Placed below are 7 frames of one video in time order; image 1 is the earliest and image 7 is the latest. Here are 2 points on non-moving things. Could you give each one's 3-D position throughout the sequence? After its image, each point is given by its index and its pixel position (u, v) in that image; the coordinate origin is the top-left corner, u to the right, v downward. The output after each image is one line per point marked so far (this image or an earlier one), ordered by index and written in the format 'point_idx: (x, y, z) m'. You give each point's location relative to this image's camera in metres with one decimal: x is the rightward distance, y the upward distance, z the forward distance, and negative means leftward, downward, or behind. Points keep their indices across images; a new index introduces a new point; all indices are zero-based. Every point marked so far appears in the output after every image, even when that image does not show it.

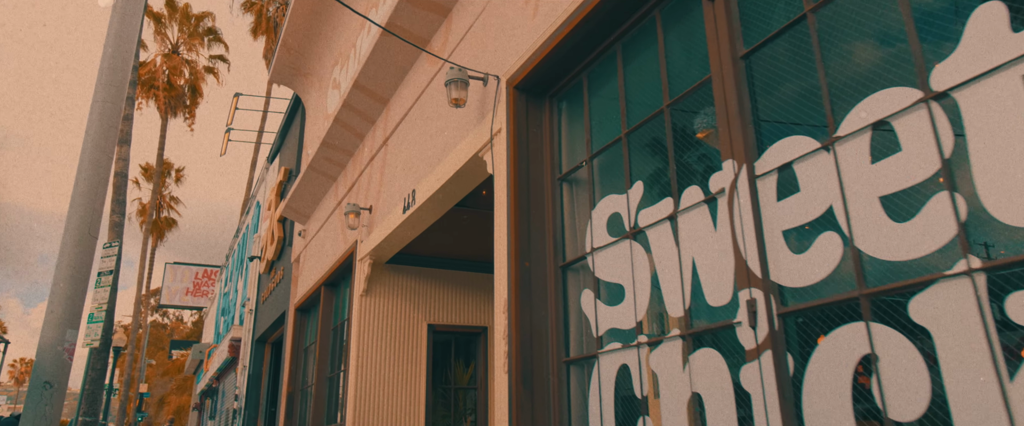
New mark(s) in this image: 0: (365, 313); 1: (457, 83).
0: (-1.4, -1.0, +6.8) m
1: (-0.3, +0.8, +4.3) m
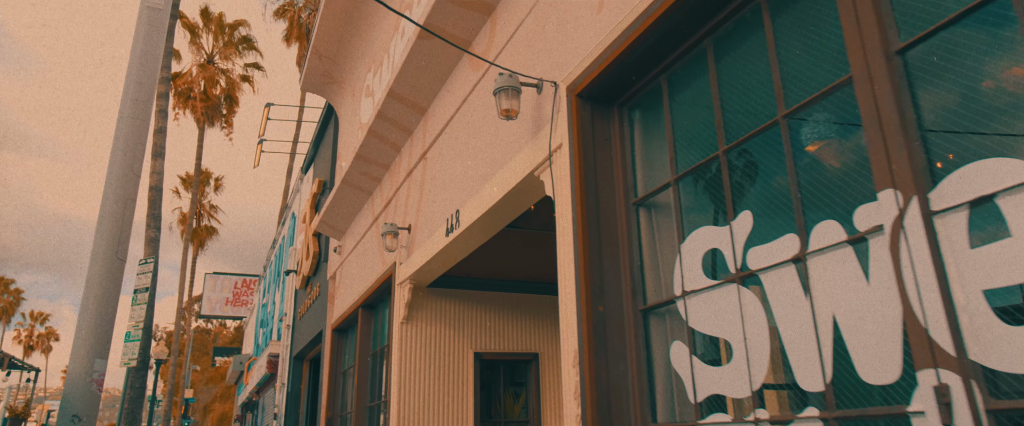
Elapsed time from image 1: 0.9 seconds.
0: (-0.9, -1.2, +6.3) m
1: (0.0, +0.6, +3.7) m
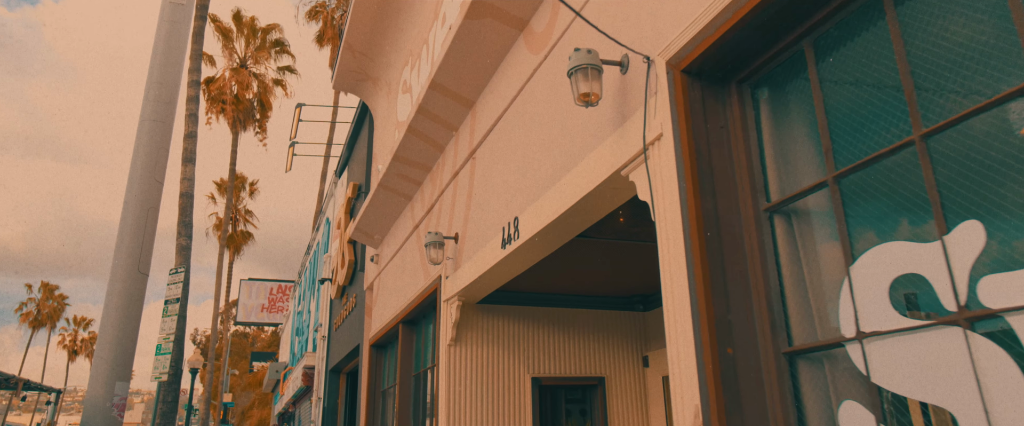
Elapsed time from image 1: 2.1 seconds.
0: (-0.5, -1.2, +5.6) m
1: (+0.3, +0.6, +3.0) m
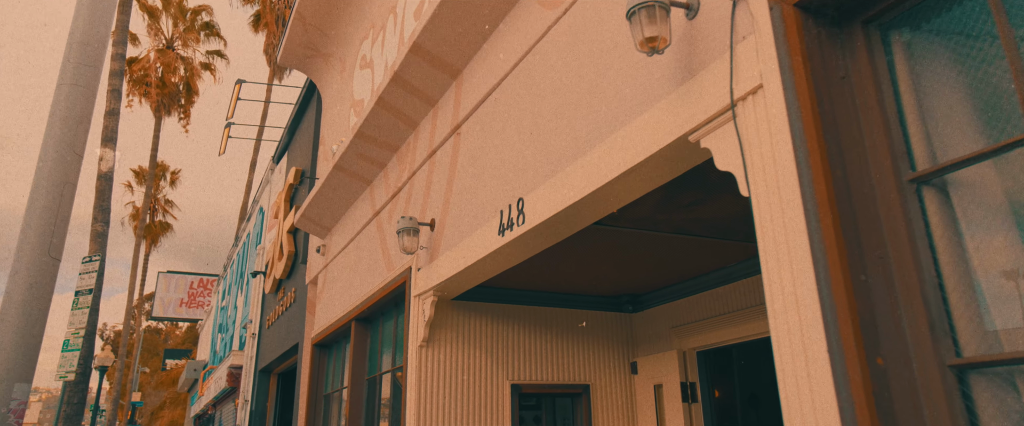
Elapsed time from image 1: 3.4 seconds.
0: (-0.6, -1.1, +4.9) m
1: (+0.5, +0.7, +2.4) m
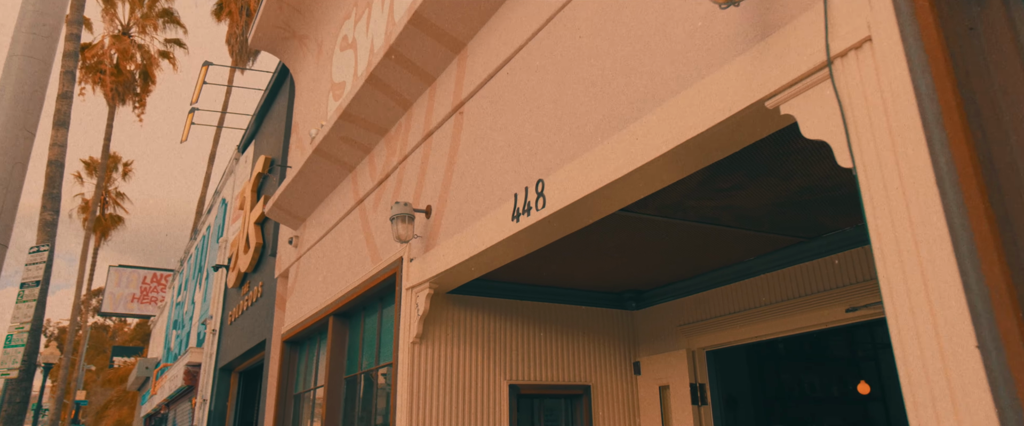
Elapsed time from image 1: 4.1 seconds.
0: (-0.6, -1.0, +4.5) m
1: (+0.7, +0.8, +2.1) m
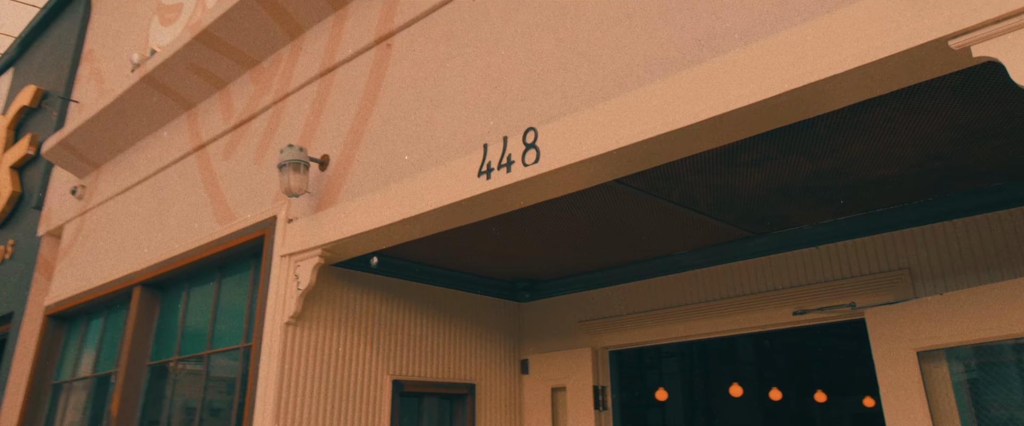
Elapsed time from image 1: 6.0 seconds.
0: (-1.1, -0.7, +3.6) m
1: (+1.0, +0.9, +1.7) m
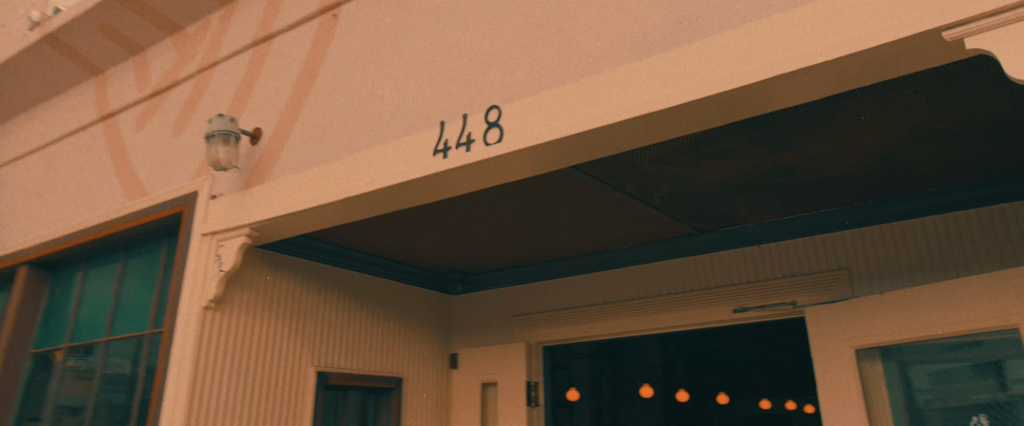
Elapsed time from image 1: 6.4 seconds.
0: (-1.4, -0.6, +3.3) m
1: (+1.0, +0.9, +1.7) m
